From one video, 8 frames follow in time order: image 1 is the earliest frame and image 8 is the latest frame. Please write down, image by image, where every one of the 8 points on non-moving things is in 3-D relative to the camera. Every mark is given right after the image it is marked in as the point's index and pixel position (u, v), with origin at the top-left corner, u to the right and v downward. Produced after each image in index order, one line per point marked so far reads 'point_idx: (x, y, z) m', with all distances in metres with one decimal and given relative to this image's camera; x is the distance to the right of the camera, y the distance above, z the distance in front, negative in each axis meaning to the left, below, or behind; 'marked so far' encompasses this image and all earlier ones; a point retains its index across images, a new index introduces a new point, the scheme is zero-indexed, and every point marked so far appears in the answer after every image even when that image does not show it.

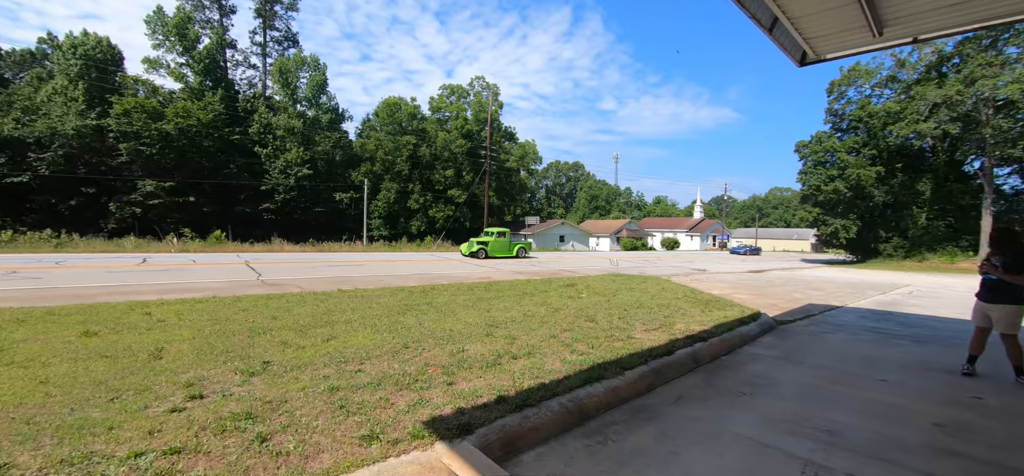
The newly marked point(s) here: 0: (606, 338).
0: (+1.3, -1.4, +5.7) m
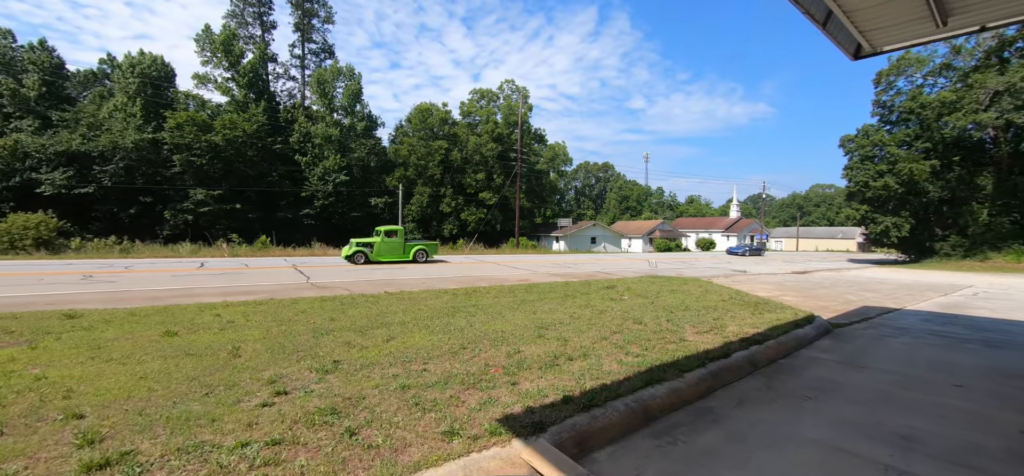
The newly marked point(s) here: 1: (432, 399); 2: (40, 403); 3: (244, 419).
0: (+2.0, -1.4, +5.7) m
1: (-0.7, -1.3, +3.4) m
2: (-3.7, -1.3, +3.3) m
3: (-2.0, -1.3, +3.0) m
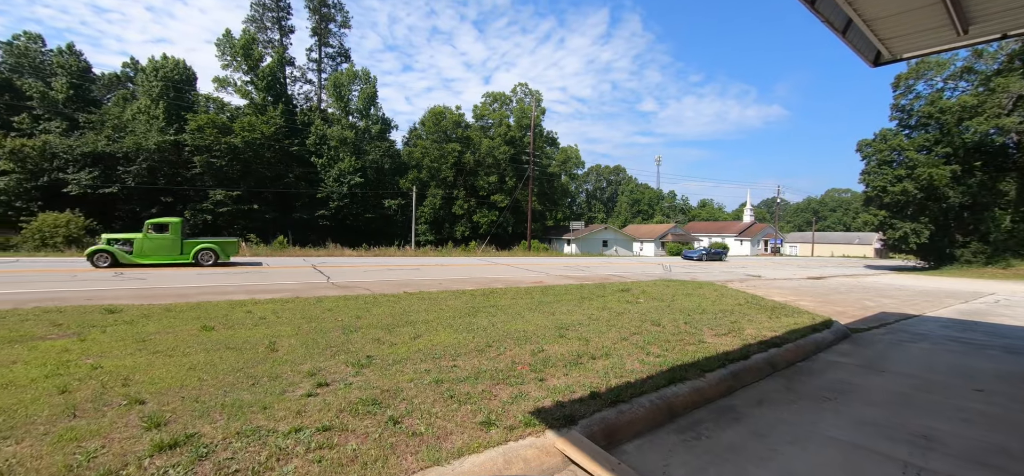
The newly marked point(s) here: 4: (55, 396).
0: (+2.3, -1.4, +5.8) m
1: (-0.4, -1.3, +3.6) m
2: (-3.5, -1.3, +3.5) m
3: (-1.7, -1.3, +3.2) m
4: (-3.7, -1.3, +3.4) m
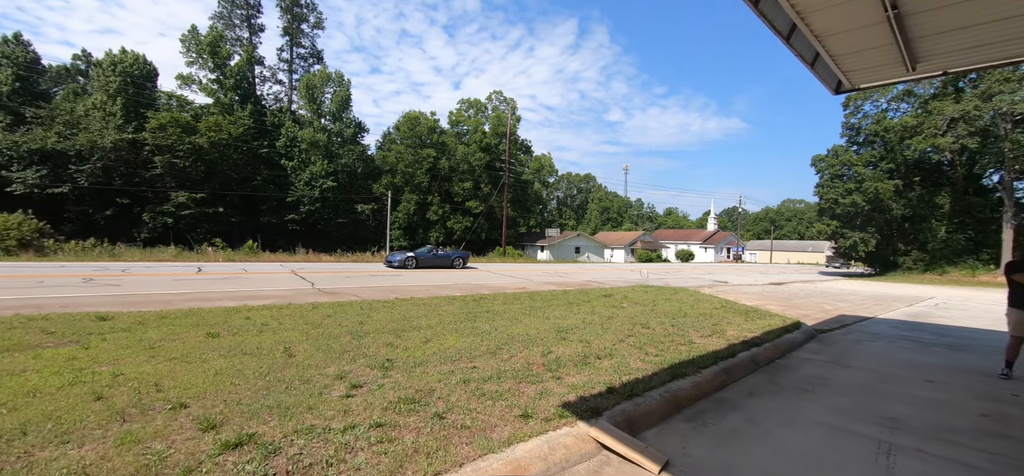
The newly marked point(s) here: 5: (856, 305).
0: (+2.4, -1.6, +6.3) m
1: (-0.2, -1.4, +3.9) m
2: (-3.2, -1.4, +3.6) m
3: (-1.5, -1.4, +3.4) m
4: (-3.5, -1.4, +3.4) m
5: (+11.0, -2.2, +13.2) m
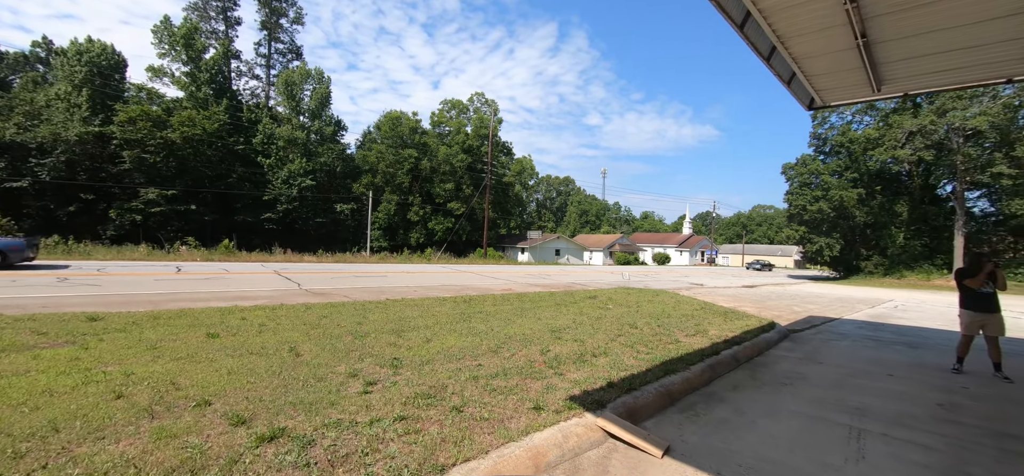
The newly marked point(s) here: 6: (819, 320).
0: (+2.3, -1.7, +6.6) m
1: (-0.1, -1.5, +4.1) m
2: (-3.1, -1.4, +3.7) m
3: (-1.4, -1.4, +3.6) m
4: (-3.4, -1.4, +3.5) m
5: (+10.6, -2.3, +14.0) m
6: (+8.0, -2.1, +10.7) m
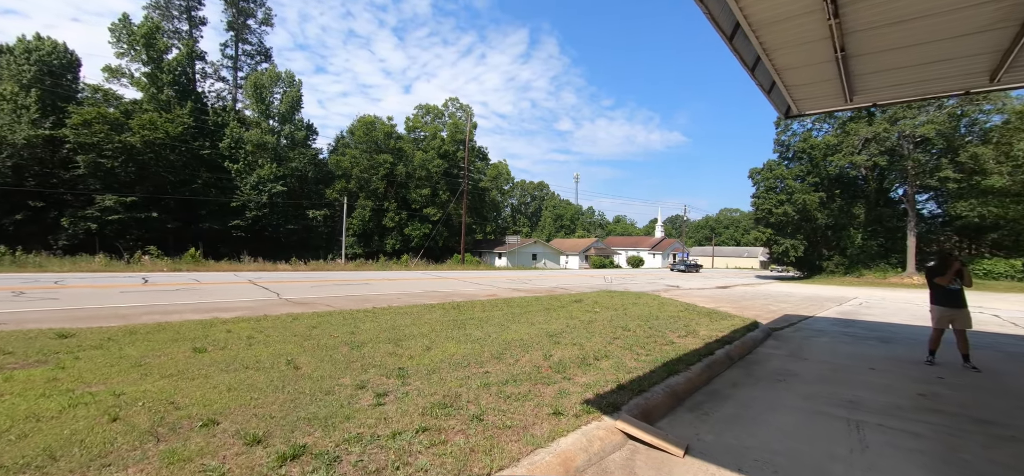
0: (+2.3, -1.7, +6.8) m
1: (0.0, -1.5, +4.1) m
2: (-3.0, -1.5, +3.5) m
3: (-1.2, -1.5, +3.5) m
4: (-3.2, -1.5, +3.3) m
5: (+10.1, -2.4, +14.7) m
6: (+7.7, -2.2, +11.2) m
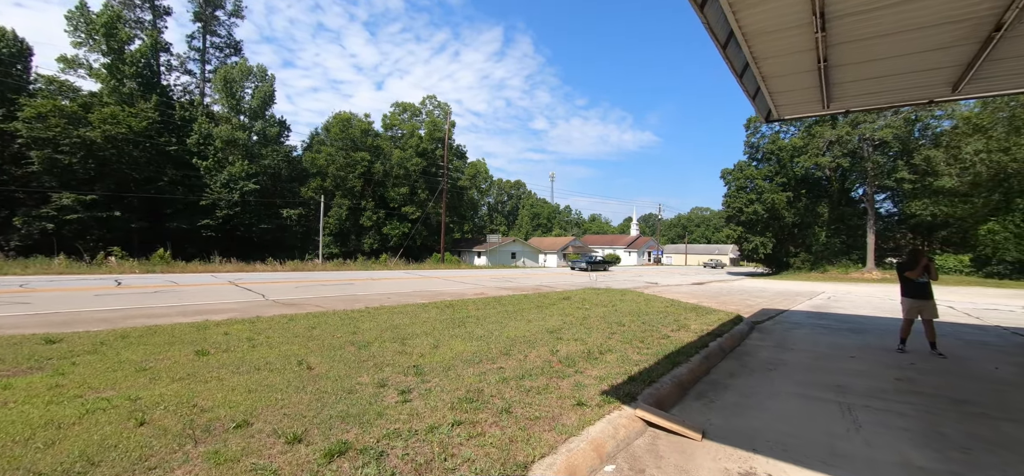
0: (+2.3, -1.7, +7.1) m
1: (+0.2, -1.5, +4.3) m
2: (-2.7, -1.5, +3.4) m
3: (-1.0, -1.5, +3.6) m
4: (-3.0, -1.5, +3.2) m
5: (+9.7, -2.3, +15.4) m
6: (+7.5, -2.1, +11.8) m
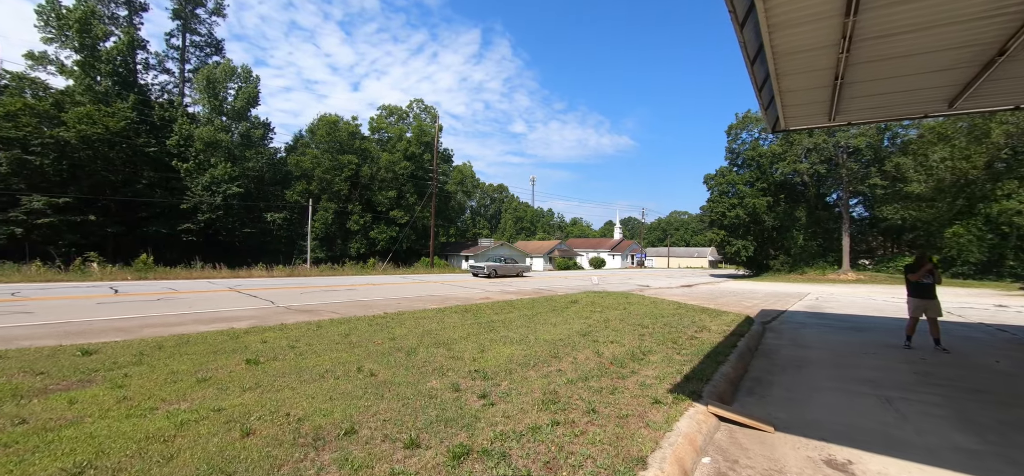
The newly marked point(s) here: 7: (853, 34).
0: (+2.9, -1.8, +7.4) m
1: (+1.0, -1.6, +4.5) m
2: (-1.9, -1.6, +3.5) m
3: (-0.2, -1.6, +3.8) m
4: (-2.1, -1.6, +3.3) m
5: (+9.8, -2.5, +16.1) m
6: (+7.8, -2.2, +12.4) m
7: (+4.6, +2.8, +5.6) m
